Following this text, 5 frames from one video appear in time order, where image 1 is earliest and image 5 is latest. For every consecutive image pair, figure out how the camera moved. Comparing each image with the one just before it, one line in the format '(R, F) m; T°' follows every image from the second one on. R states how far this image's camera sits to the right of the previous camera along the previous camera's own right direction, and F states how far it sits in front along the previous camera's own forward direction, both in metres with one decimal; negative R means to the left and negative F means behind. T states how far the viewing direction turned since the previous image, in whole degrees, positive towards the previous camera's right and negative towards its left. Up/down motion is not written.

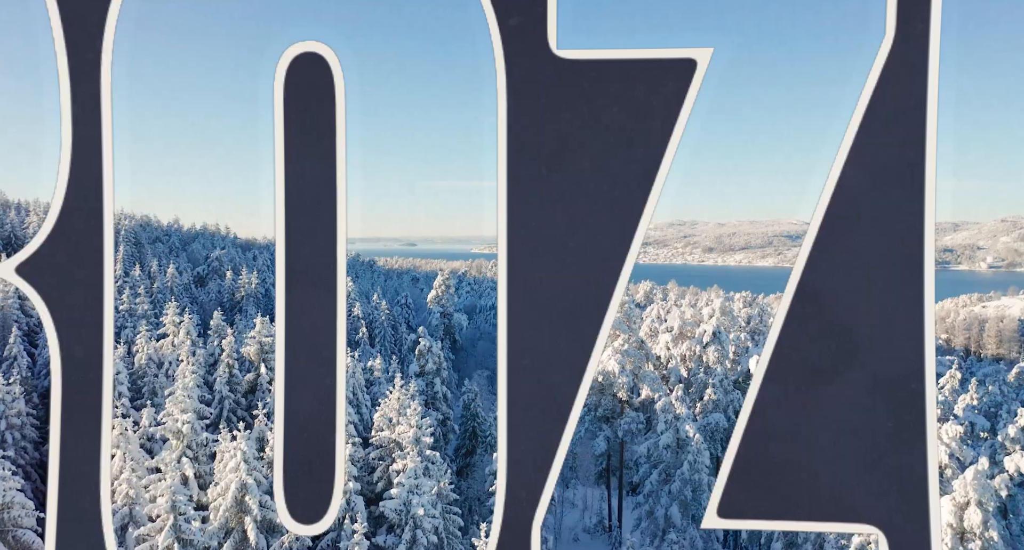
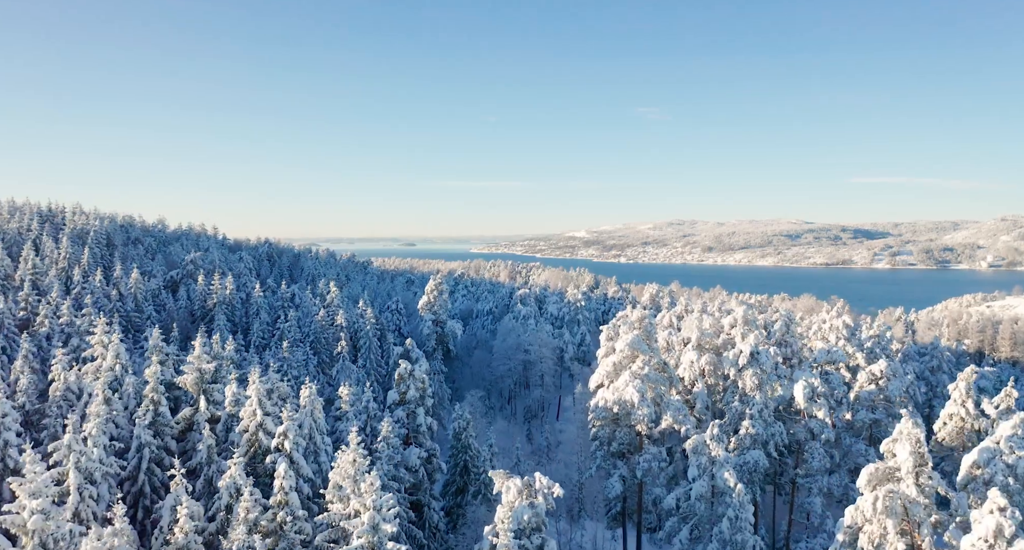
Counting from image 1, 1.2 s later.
(0.0, +3.5) m; 0°
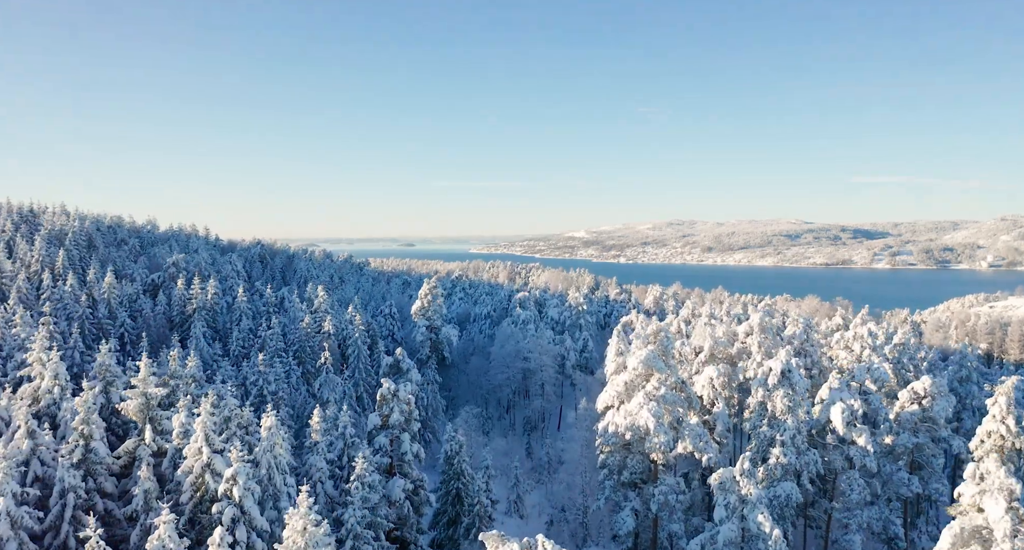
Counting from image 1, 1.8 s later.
(0.0, +2.2) m; 0°
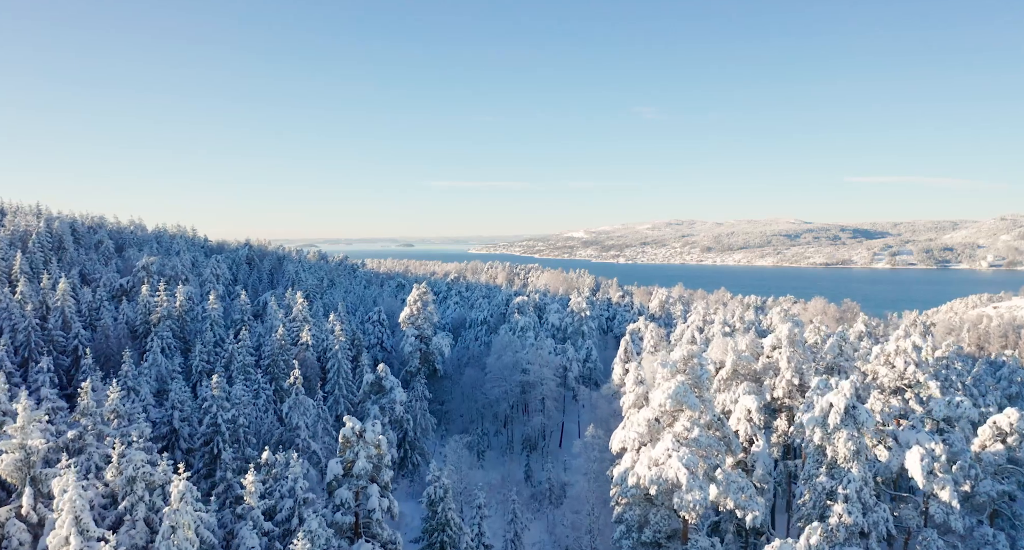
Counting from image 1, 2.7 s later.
(+0.1, +3.1) m; 0°
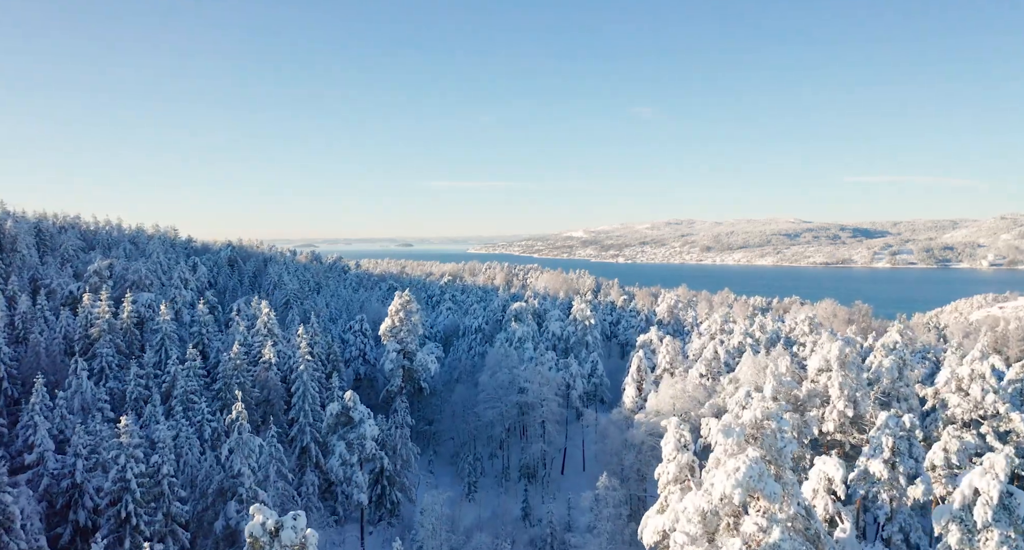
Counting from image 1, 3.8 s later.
(+0.1, +4.1) m; 0°
